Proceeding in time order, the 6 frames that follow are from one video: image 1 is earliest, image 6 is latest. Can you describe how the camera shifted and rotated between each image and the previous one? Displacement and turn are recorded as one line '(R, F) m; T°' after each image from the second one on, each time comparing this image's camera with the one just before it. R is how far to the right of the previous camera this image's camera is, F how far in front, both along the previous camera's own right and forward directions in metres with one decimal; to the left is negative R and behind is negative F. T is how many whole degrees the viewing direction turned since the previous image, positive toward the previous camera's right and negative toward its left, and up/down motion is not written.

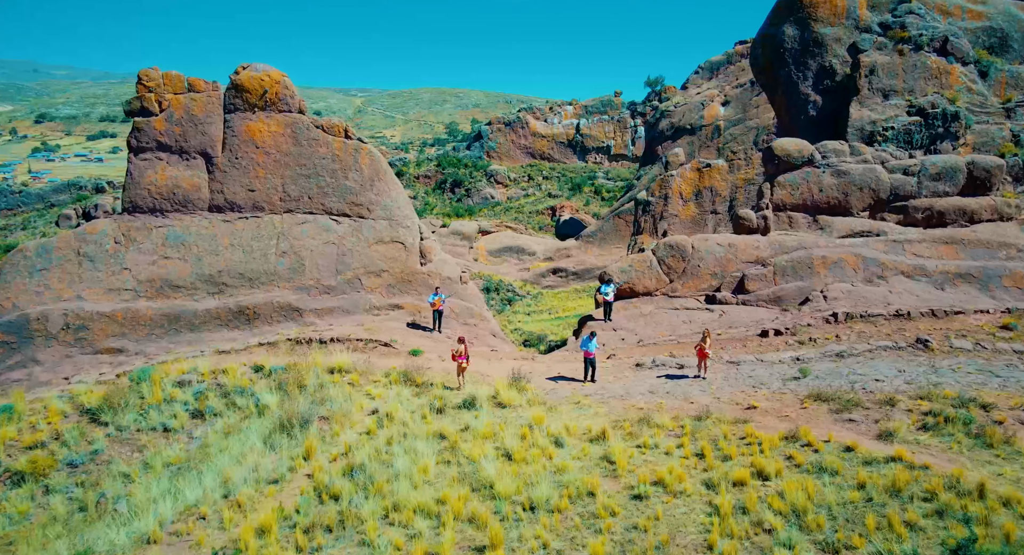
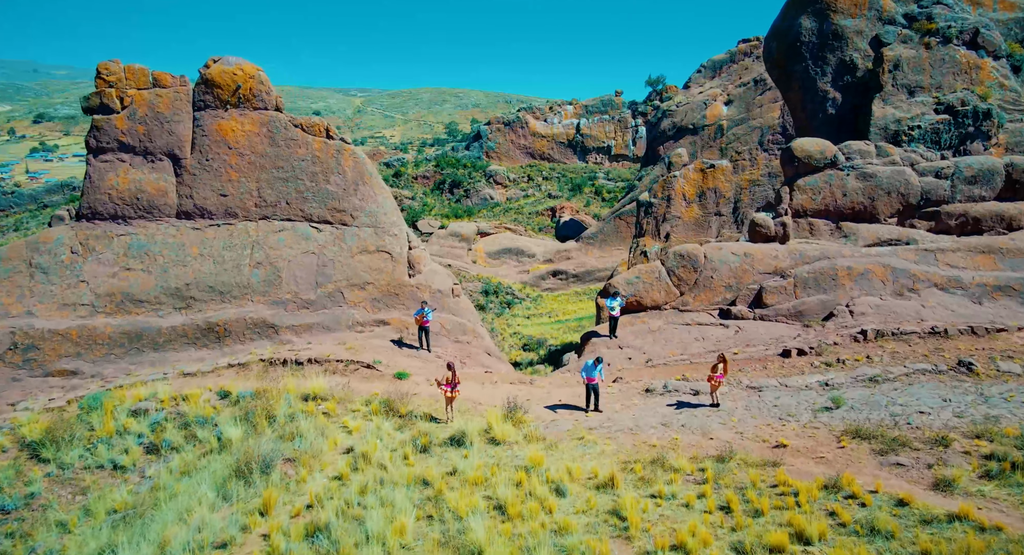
(+0.1, +1.4) m; 0°
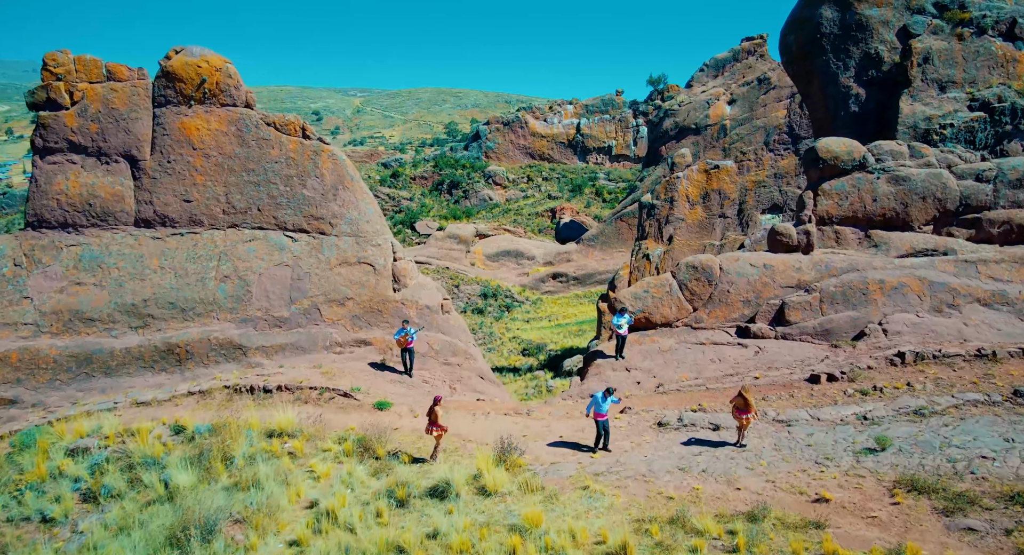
(+0.1, +1.5) m; 0°
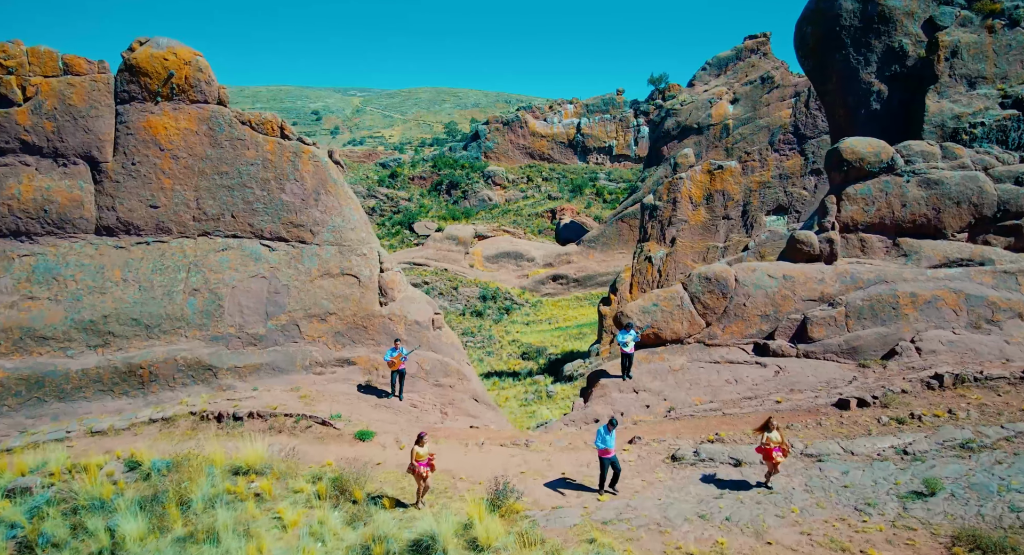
(0.0, +1.2) m; 0°
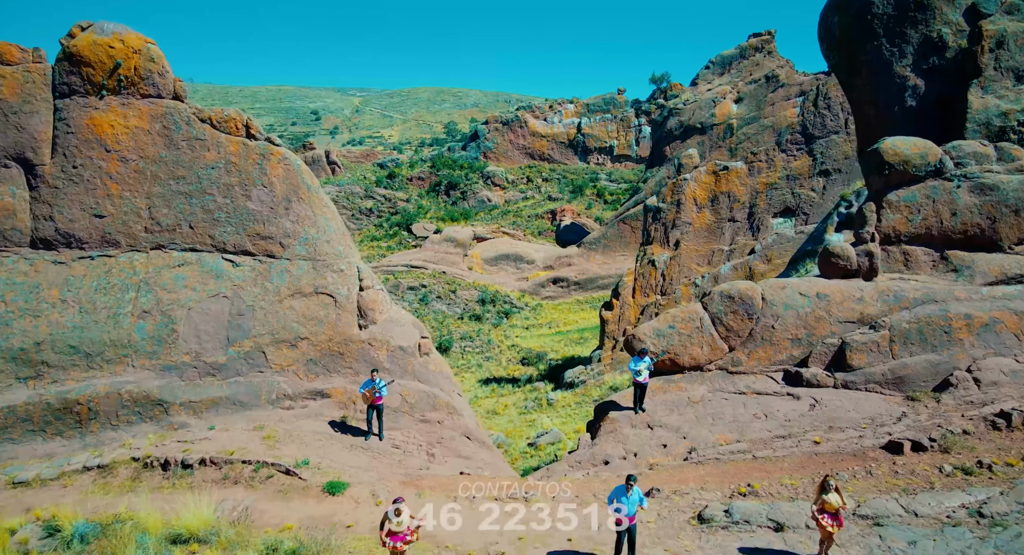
(0.0, +1.6) m; 0°
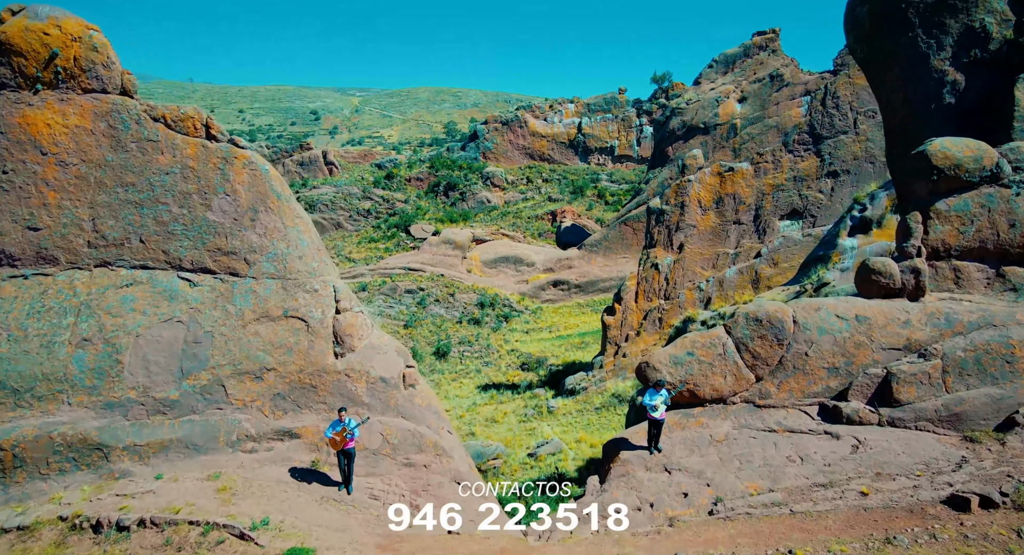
(0.0, +1.4) m; 0°
